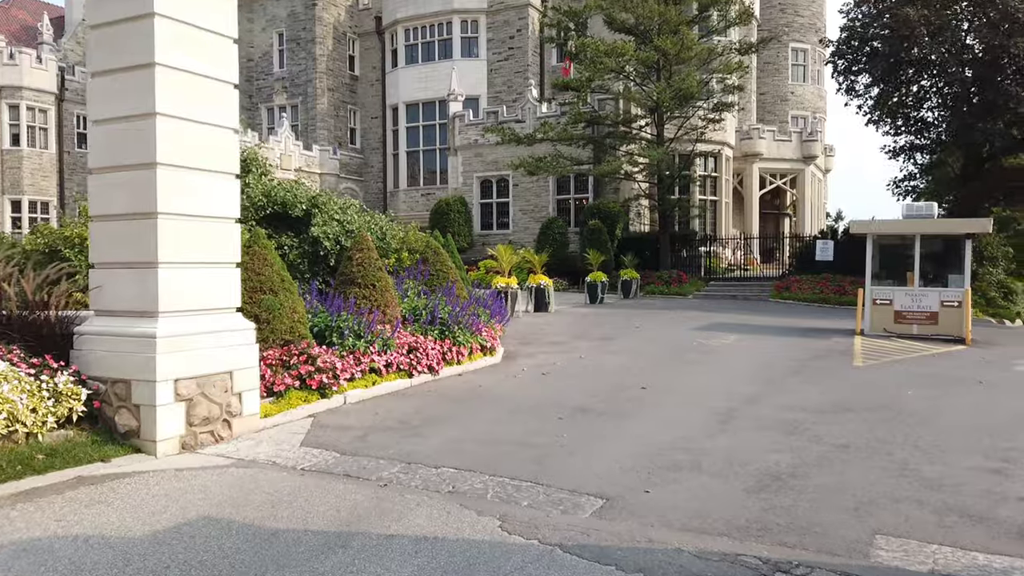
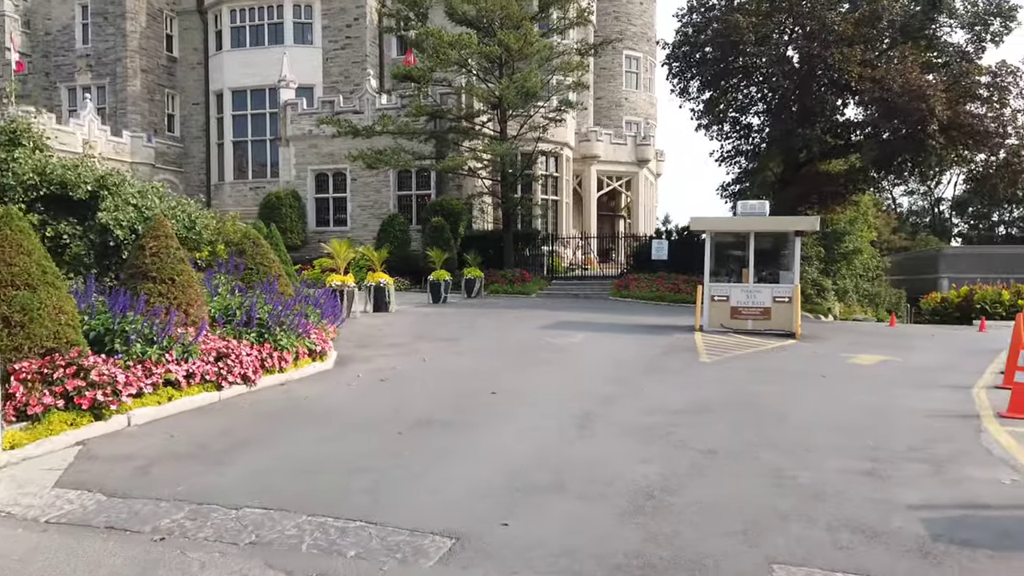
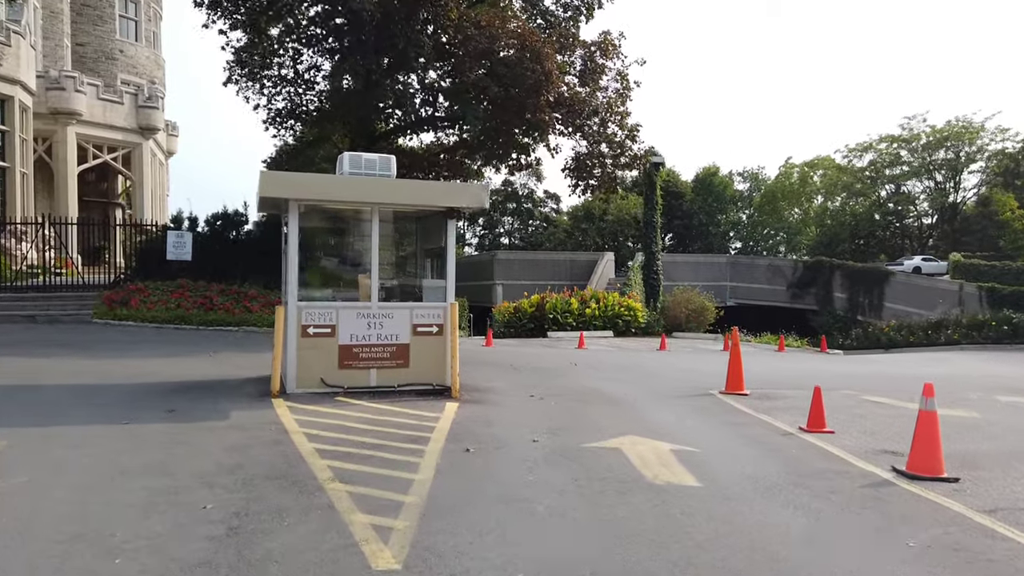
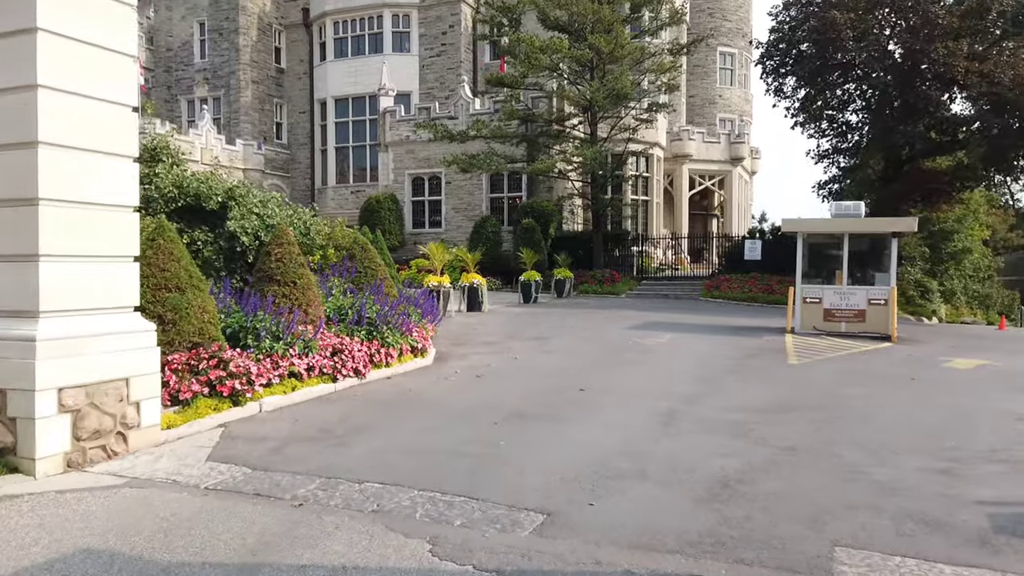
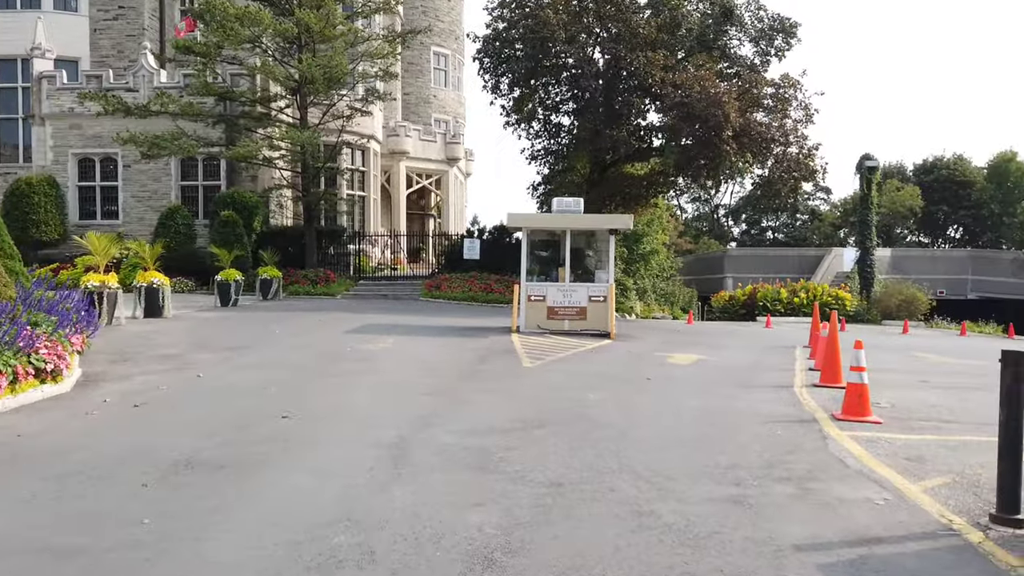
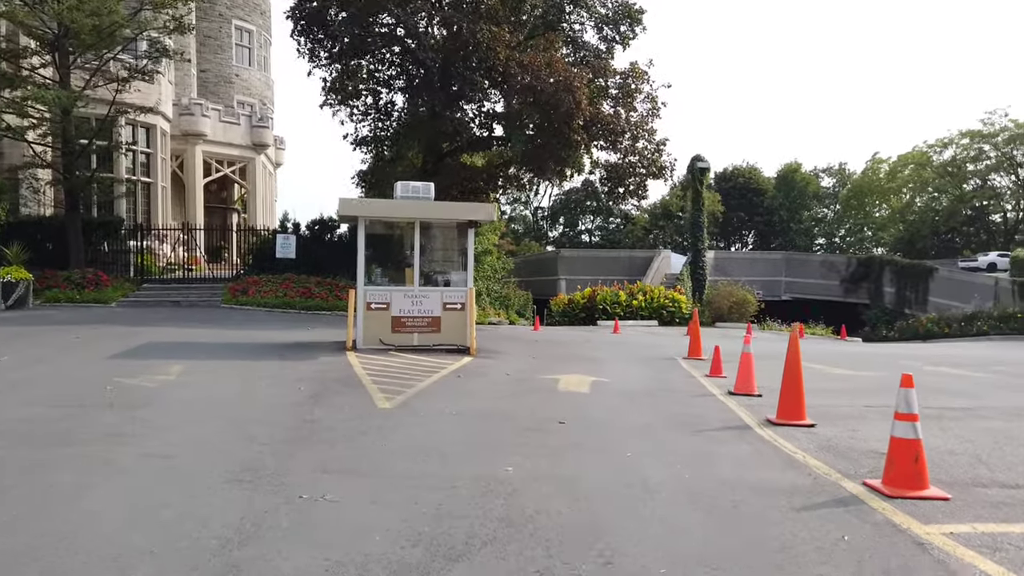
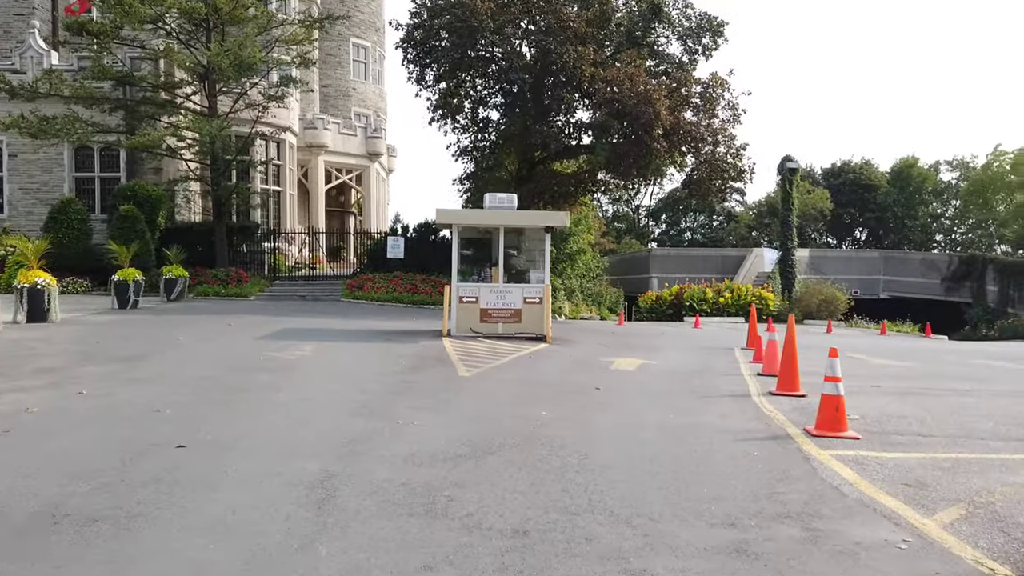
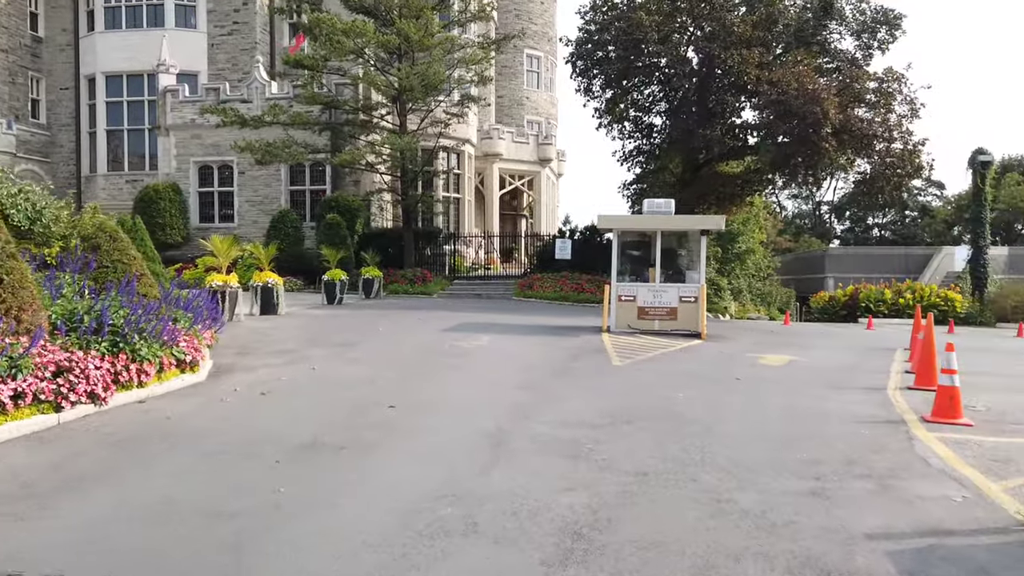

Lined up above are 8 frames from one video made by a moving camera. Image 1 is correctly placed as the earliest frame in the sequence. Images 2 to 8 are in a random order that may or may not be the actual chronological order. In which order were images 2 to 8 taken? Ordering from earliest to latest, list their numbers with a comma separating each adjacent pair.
4, 2, 8, 5, 7, 6, 3
